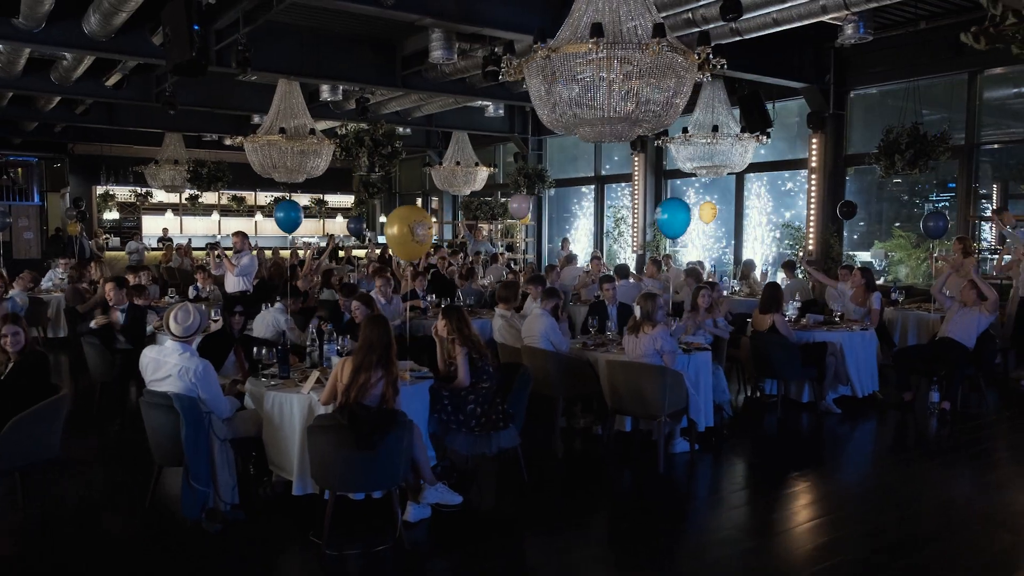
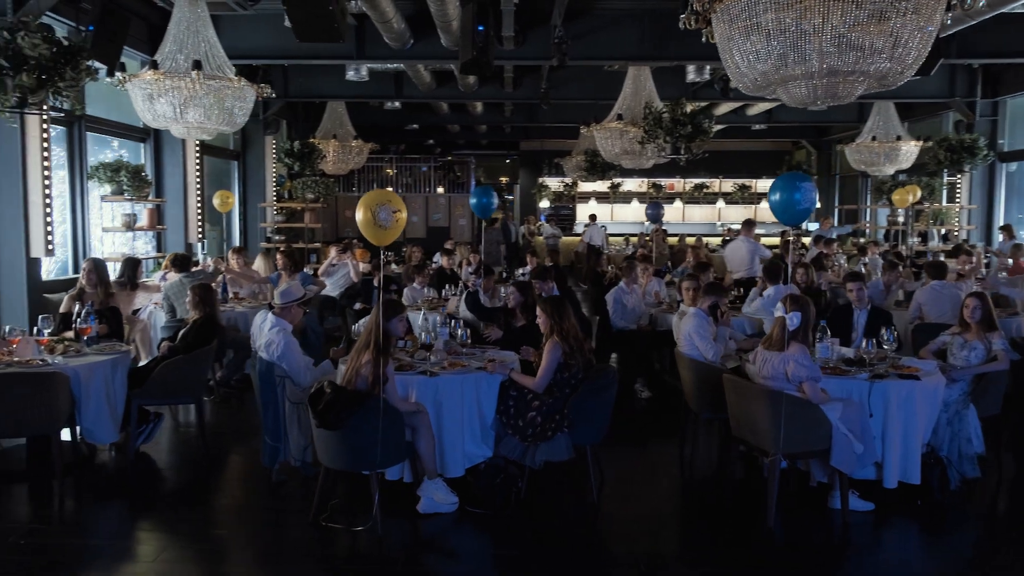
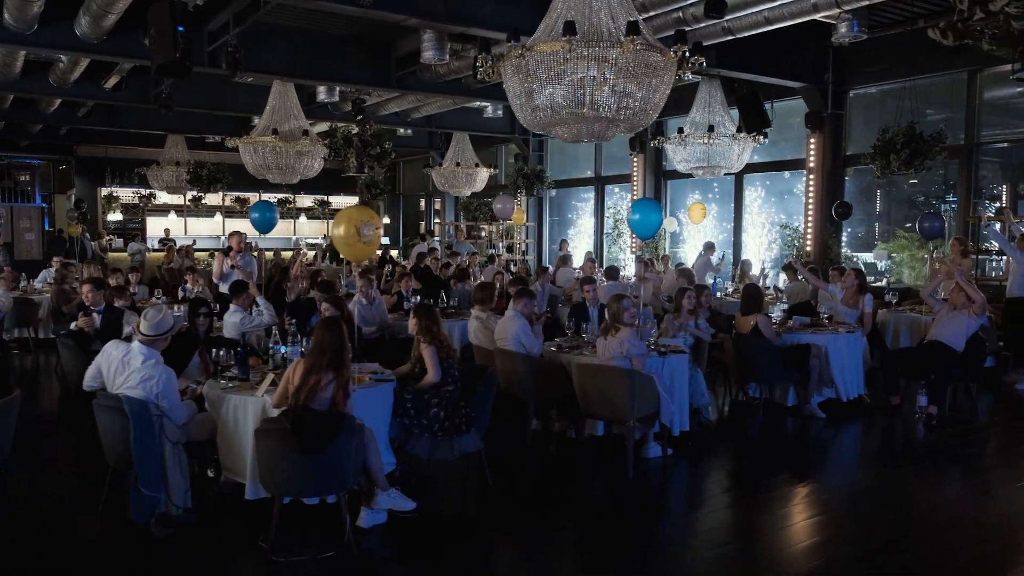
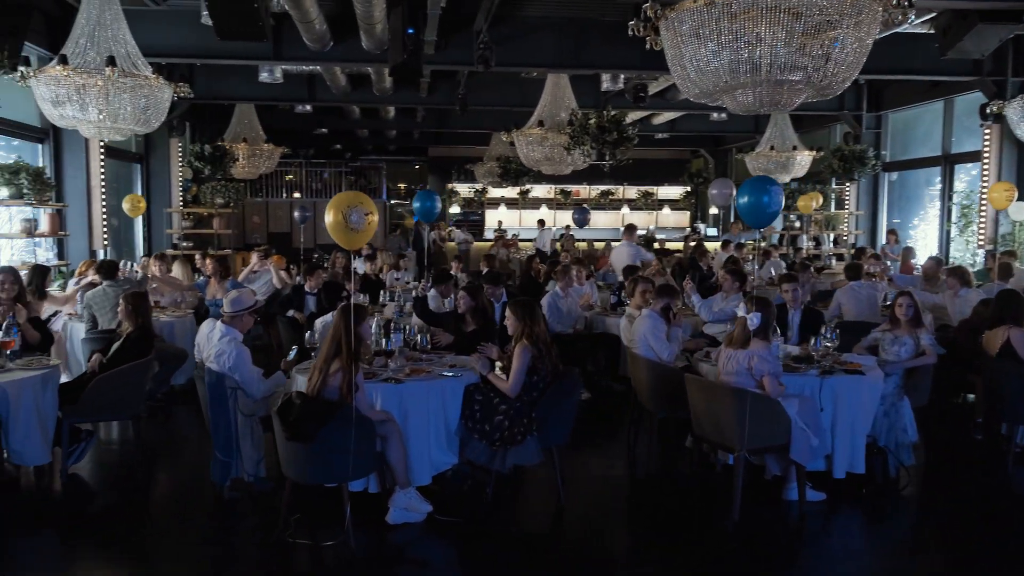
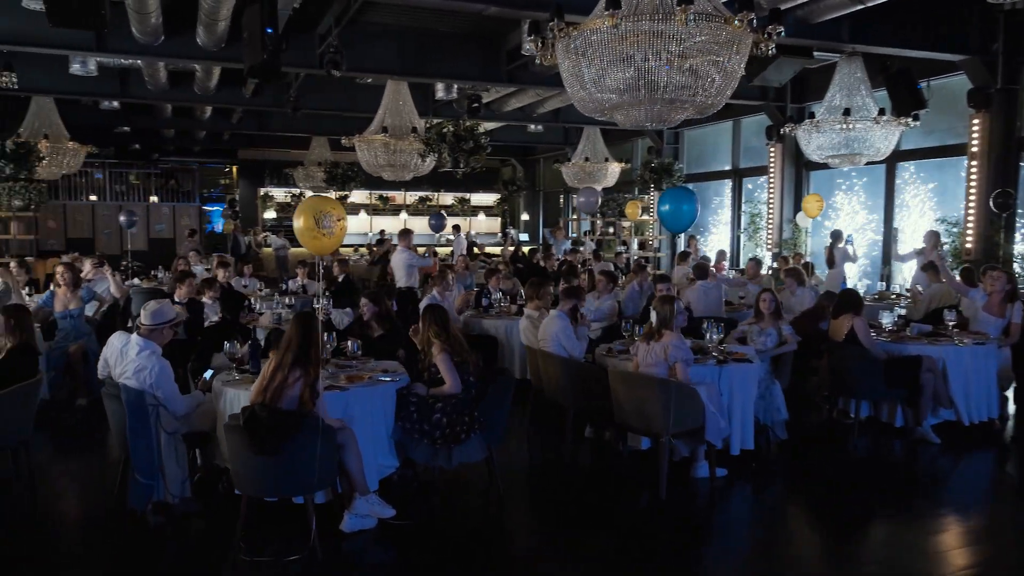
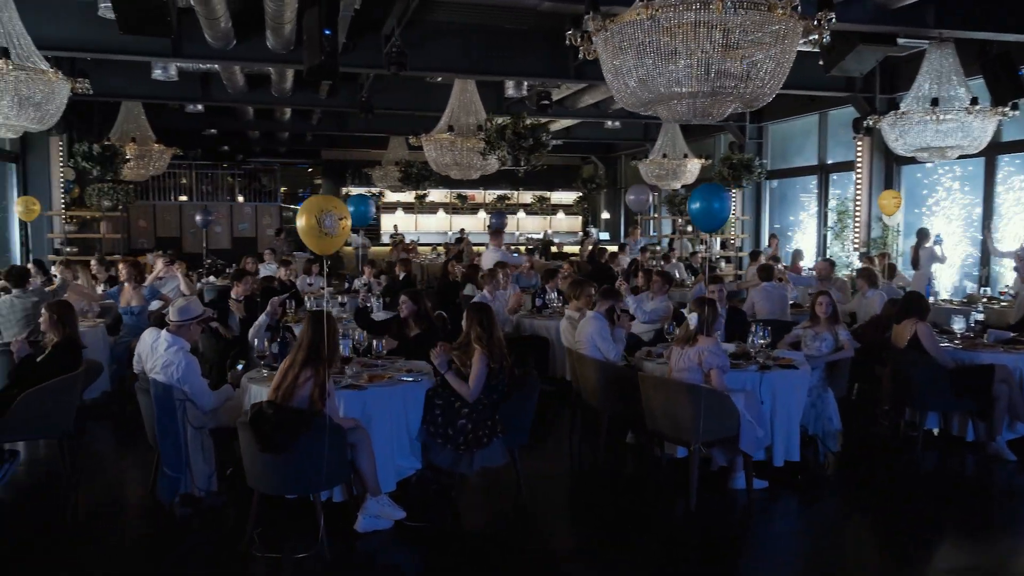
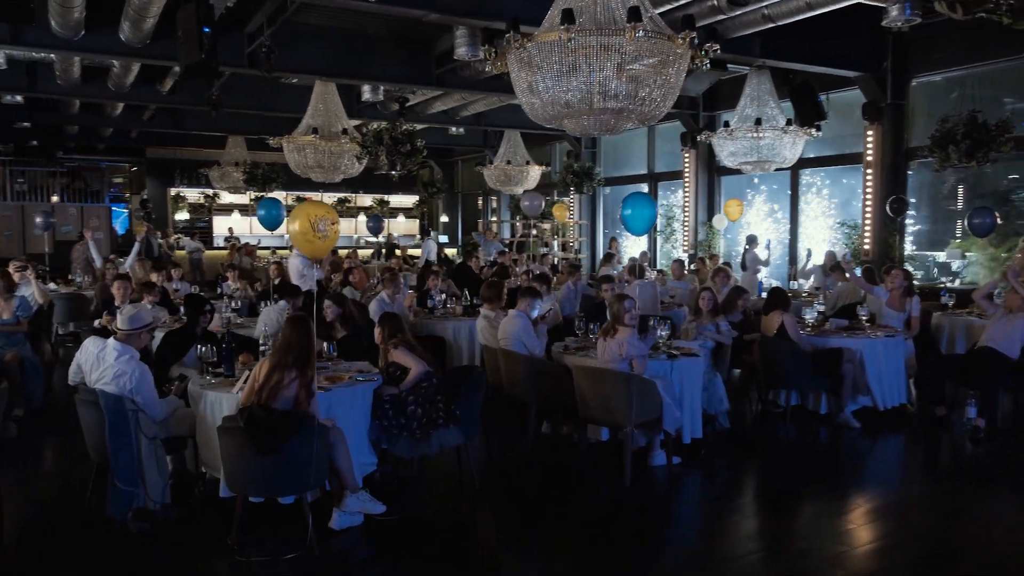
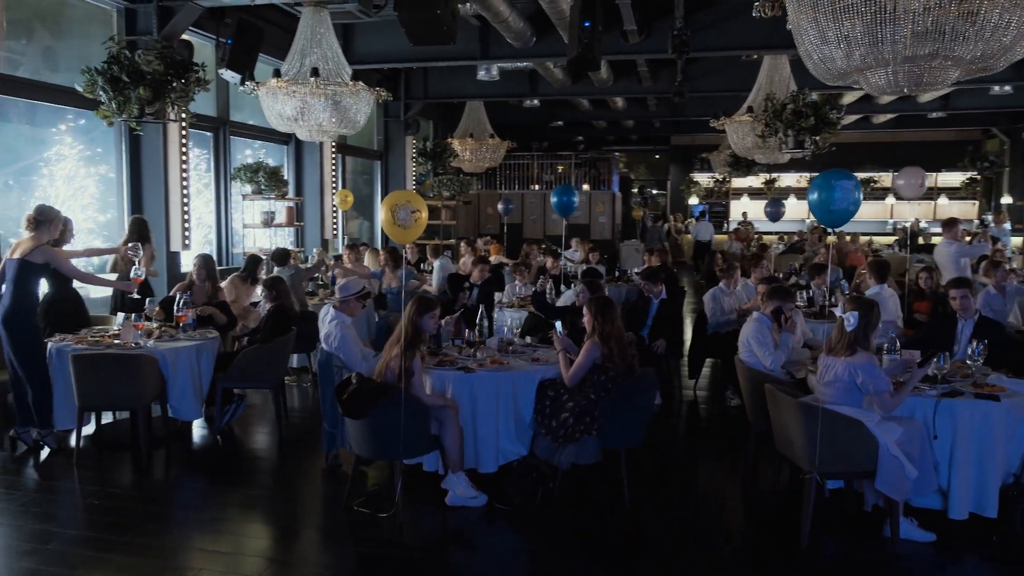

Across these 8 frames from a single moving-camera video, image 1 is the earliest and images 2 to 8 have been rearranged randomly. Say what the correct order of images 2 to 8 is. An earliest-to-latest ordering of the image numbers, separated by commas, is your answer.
3, 7, 5, 6, 4, 2, 8
